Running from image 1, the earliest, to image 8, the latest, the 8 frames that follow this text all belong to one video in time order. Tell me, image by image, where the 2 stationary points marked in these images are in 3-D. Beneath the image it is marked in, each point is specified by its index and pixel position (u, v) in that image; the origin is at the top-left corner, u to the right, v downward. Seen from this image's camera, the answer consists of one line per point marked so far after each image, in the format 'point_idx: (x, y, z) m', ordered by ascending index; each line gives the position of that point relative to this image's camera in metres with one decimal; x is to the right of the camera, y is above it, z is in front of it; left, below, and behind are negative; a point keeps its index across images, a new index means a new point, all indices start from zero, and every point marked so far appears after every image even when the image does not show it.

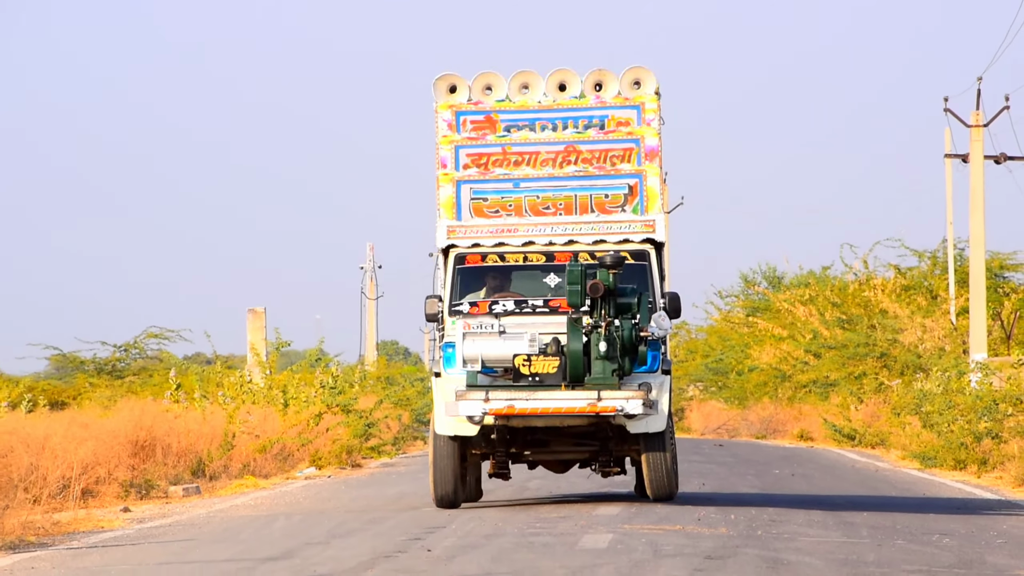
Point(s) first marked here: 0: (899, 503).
0: (+3.3, -1.9, +12.6) m
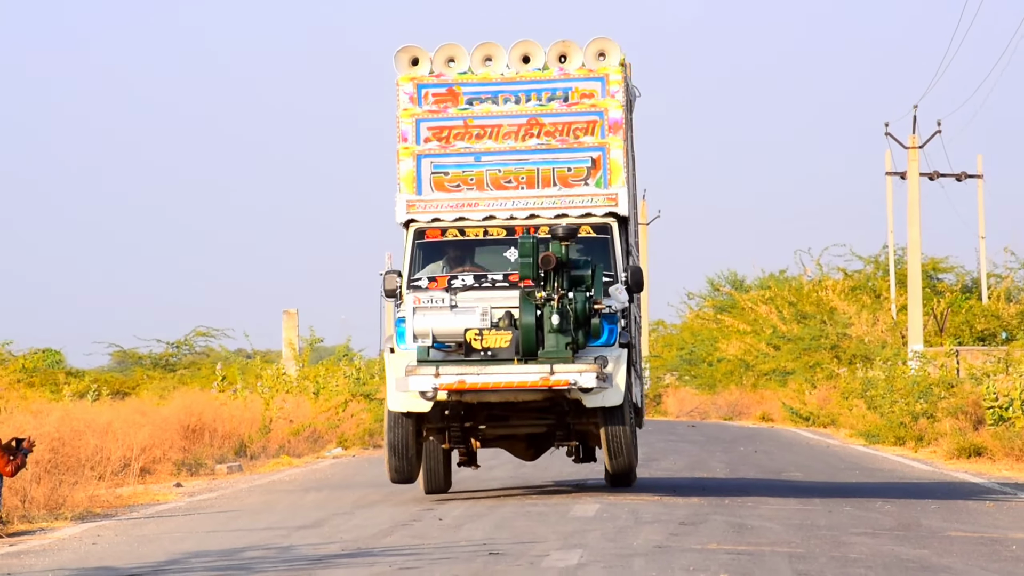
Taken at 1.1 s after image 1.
0: (+3.4, -1.8, +13.8) m
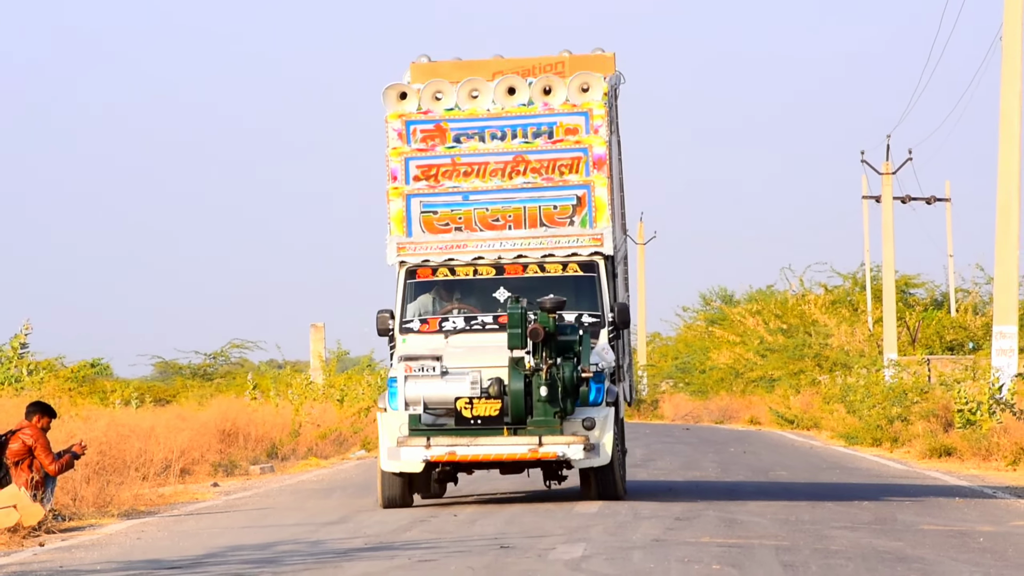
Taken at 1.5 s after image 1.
0: (+3.5, -1.9, +14.7) m
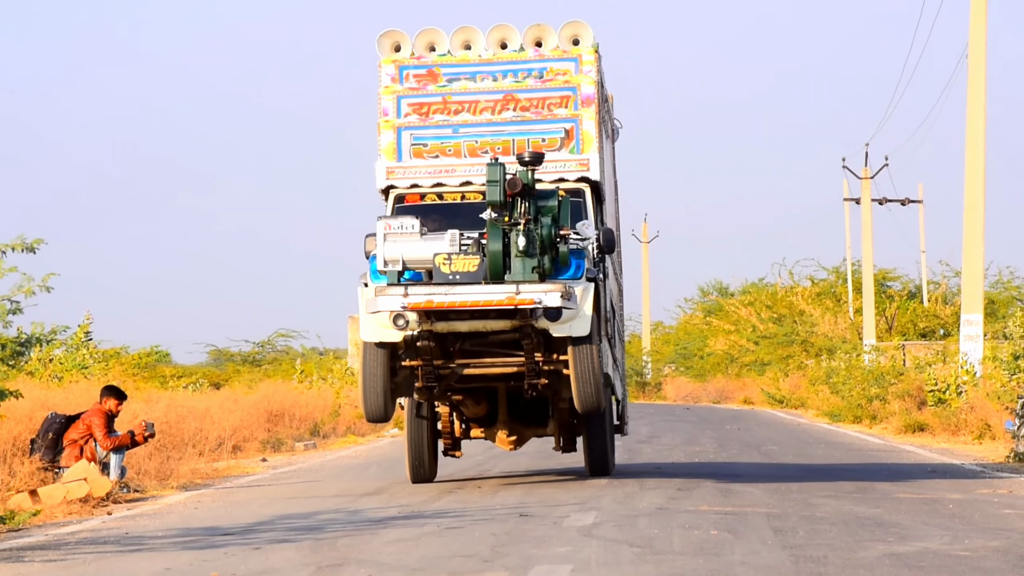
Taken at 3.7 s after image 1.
0: (+3.6, -1.8, +16.0) m
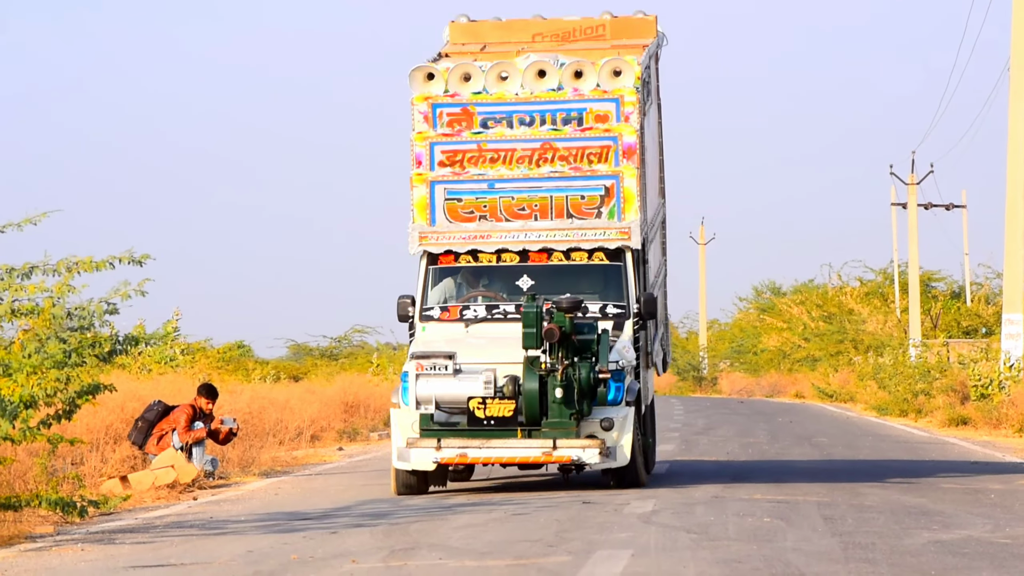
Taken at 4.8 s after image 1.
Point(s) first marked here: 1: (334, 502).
0: (+4.3, -1.9, +16.6) m
1: (-1.7, -2.0, +13.3) m
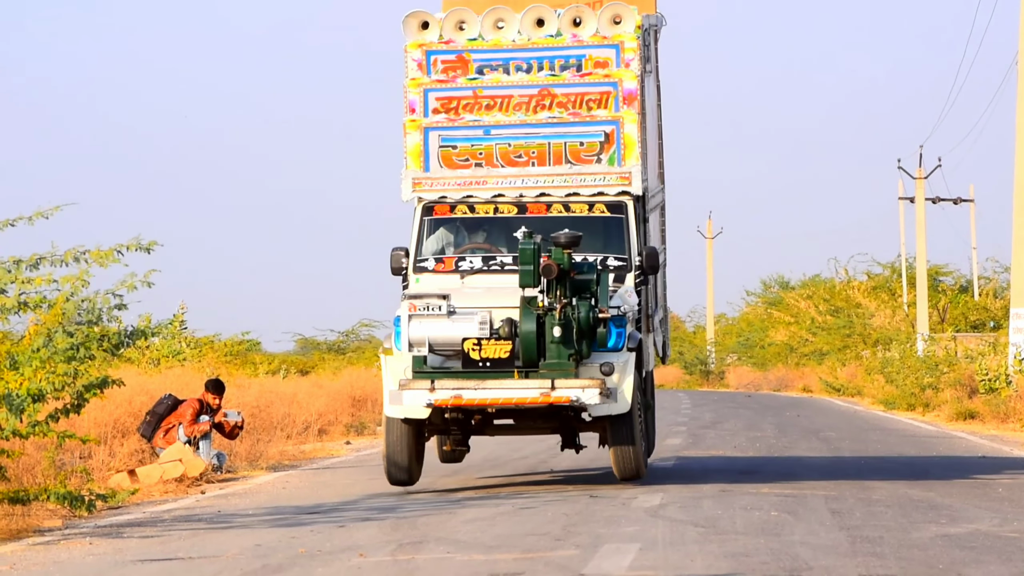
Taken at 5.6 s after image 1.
0: (+4.3, -1.8, +16.6) m
1: (-1.6, -2.0, +13.3) m
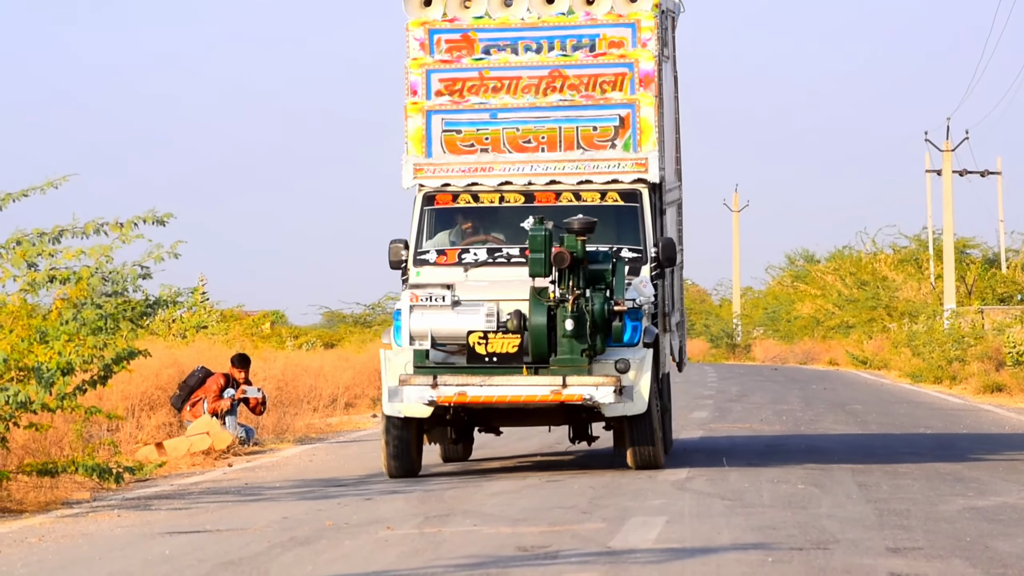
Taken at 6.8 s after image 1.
0: (+4.6, -1.5, +16.6) m
1: (-1.4, -1.7, +13.3) m
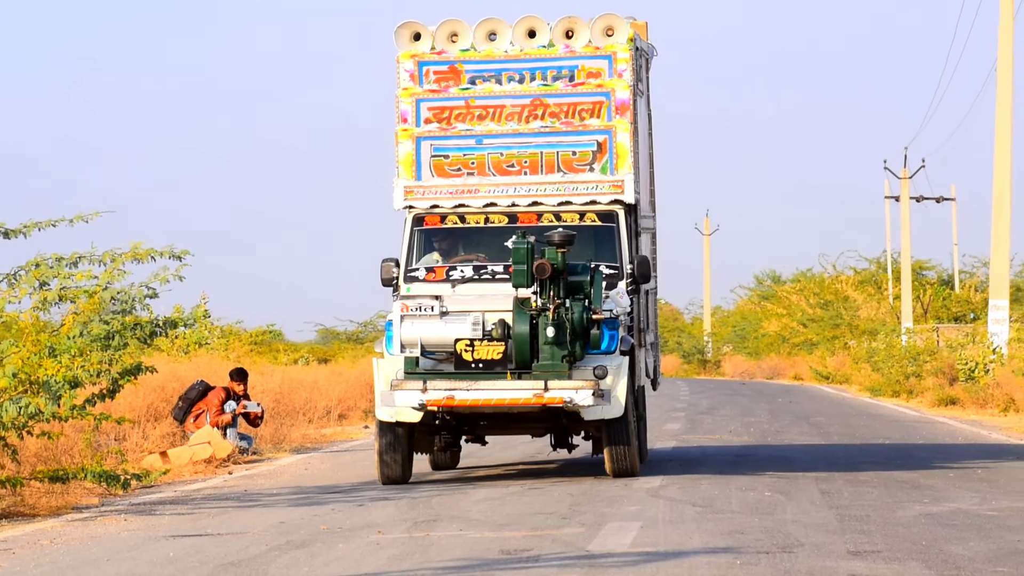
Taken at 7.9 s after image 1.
0: (+4.4, -1.8, +17.5) m
1: (-1.5, -1.9, +14.1) m
